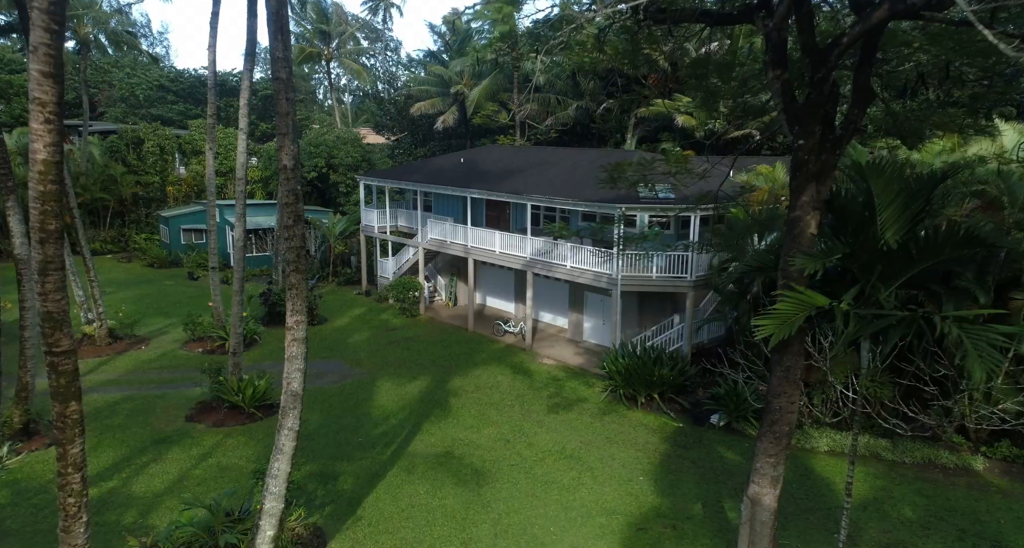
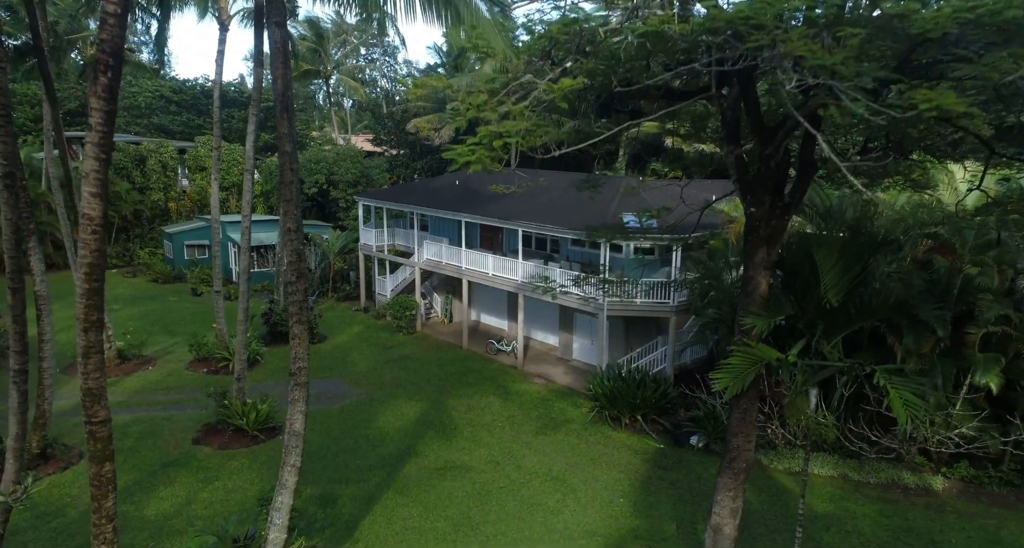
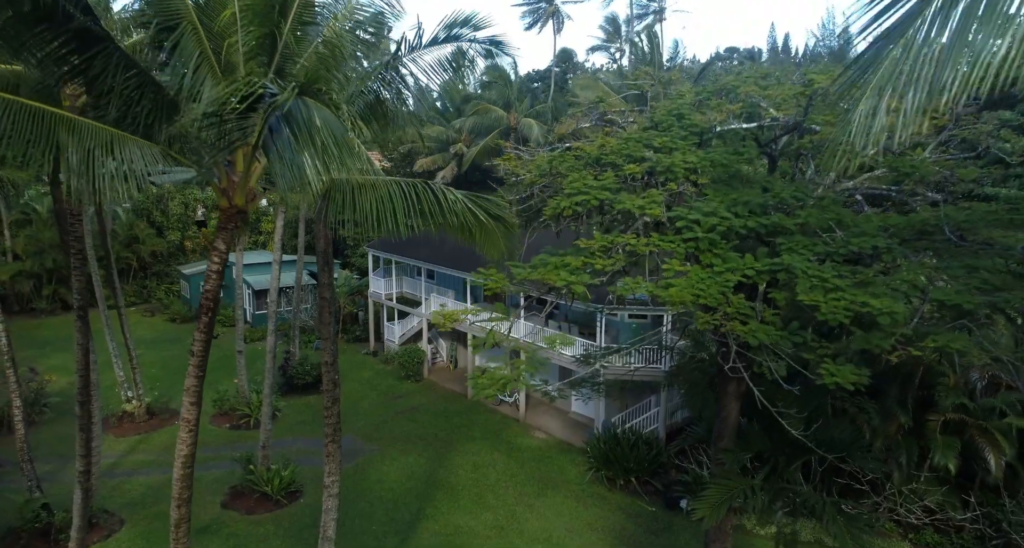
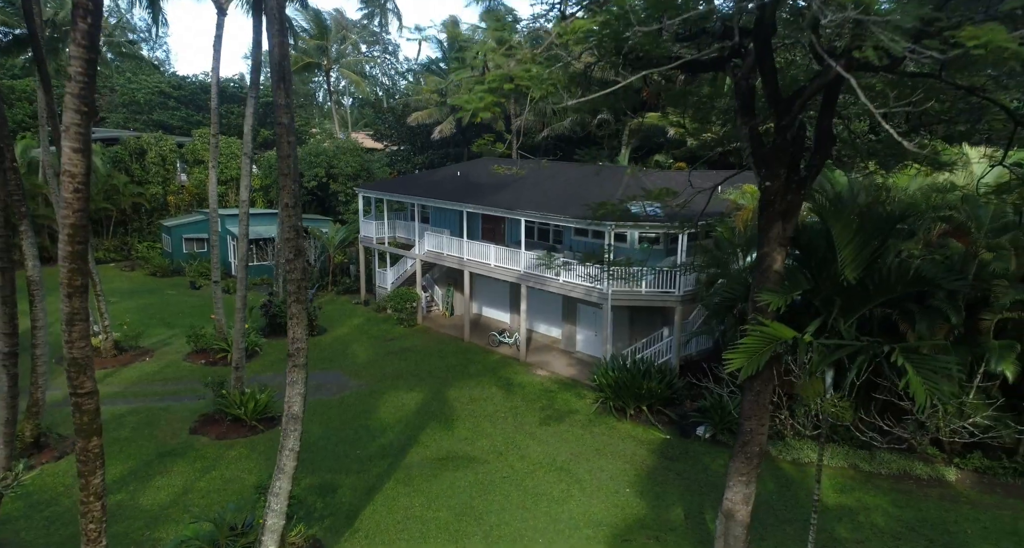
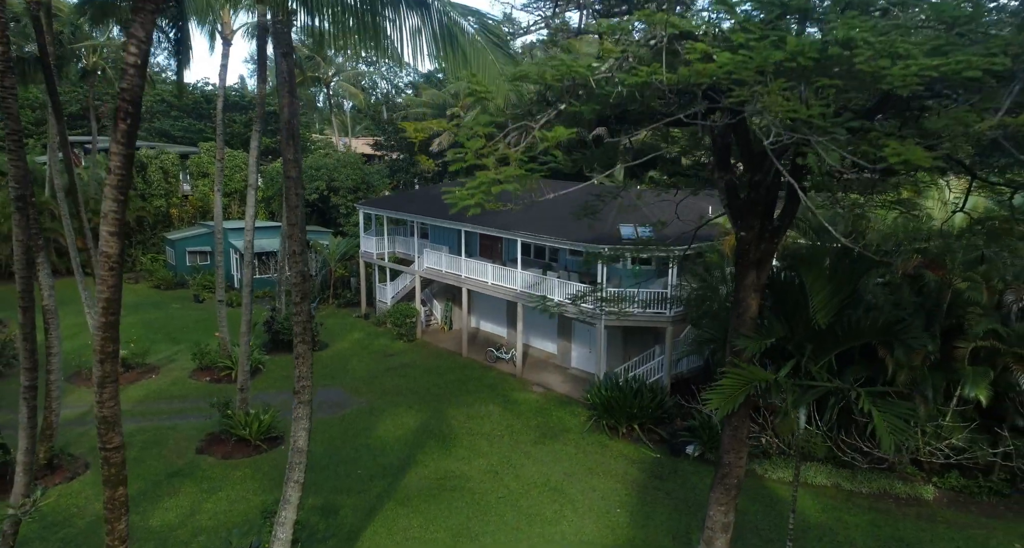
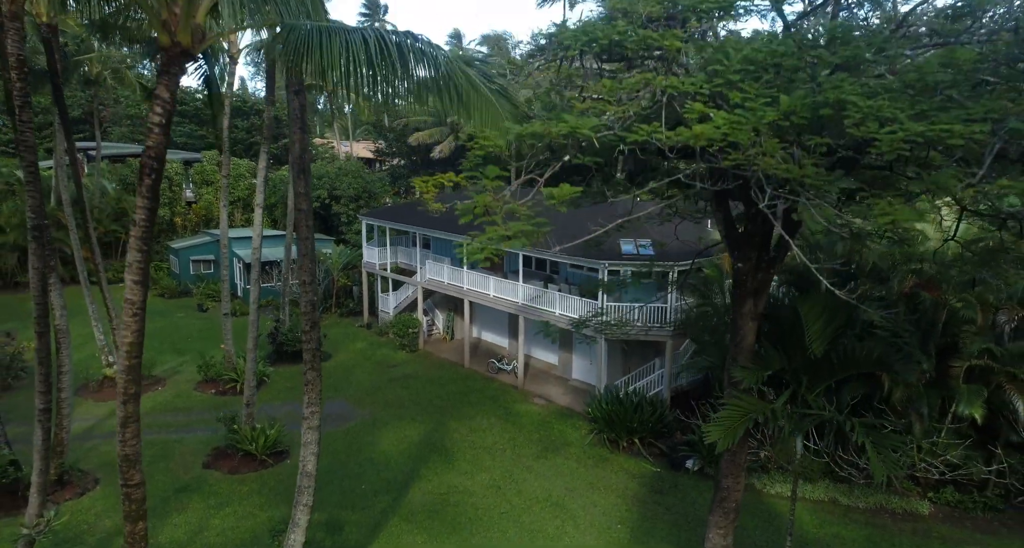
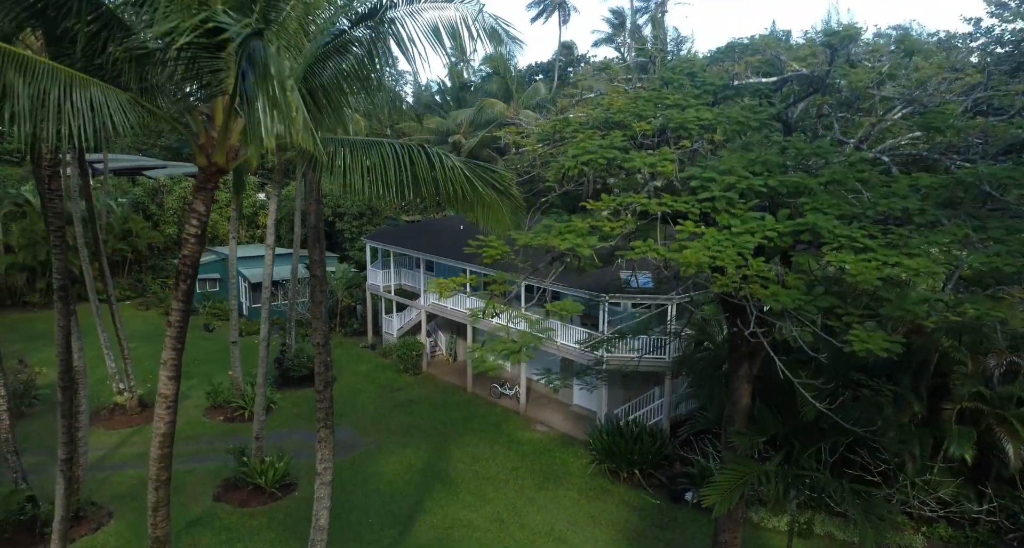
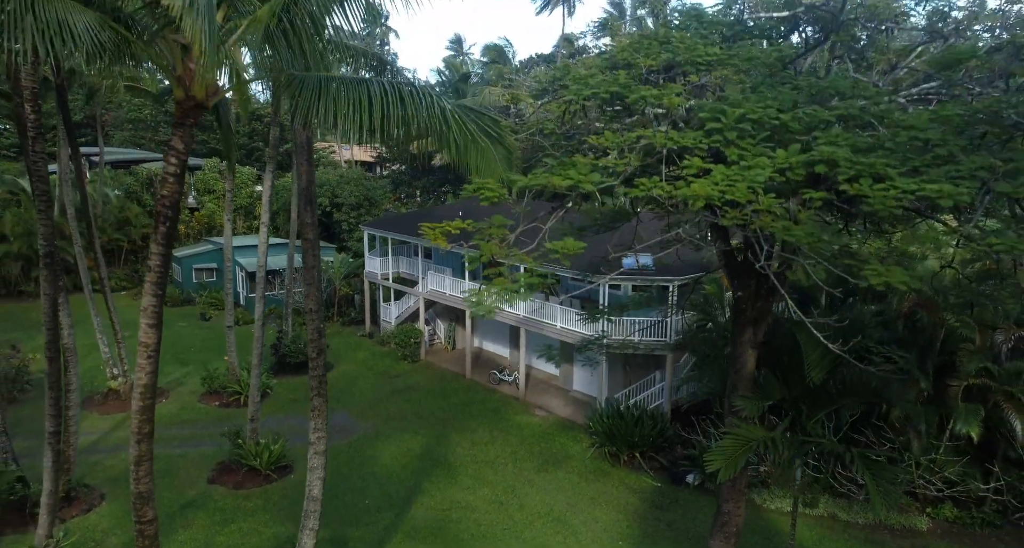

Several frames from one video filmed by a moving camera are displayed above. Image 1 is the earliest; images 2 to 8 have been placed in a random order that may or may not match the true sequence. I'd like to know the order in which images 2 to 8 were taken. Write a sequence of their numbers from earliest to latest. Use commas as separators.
4, 2, 5, 6, 8, 7, 3
